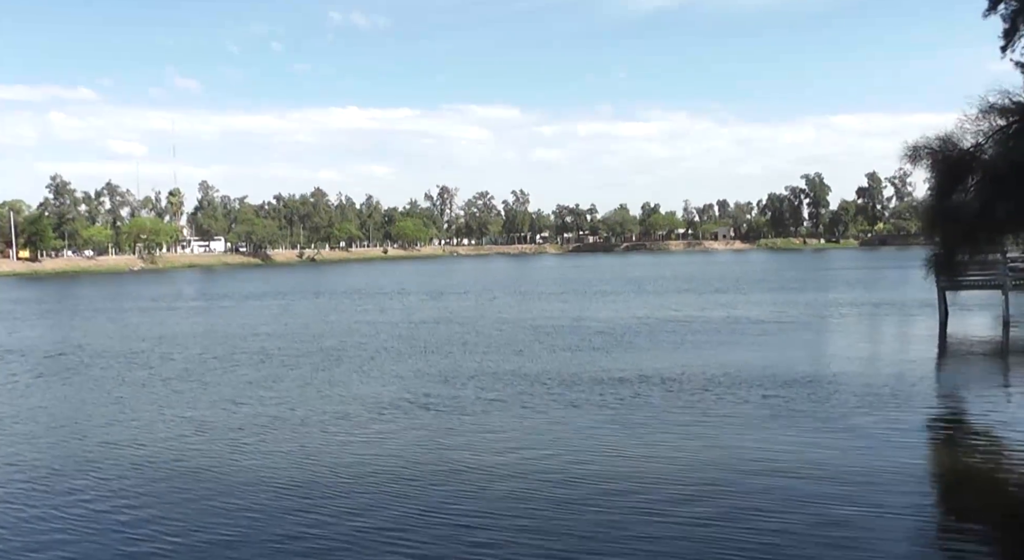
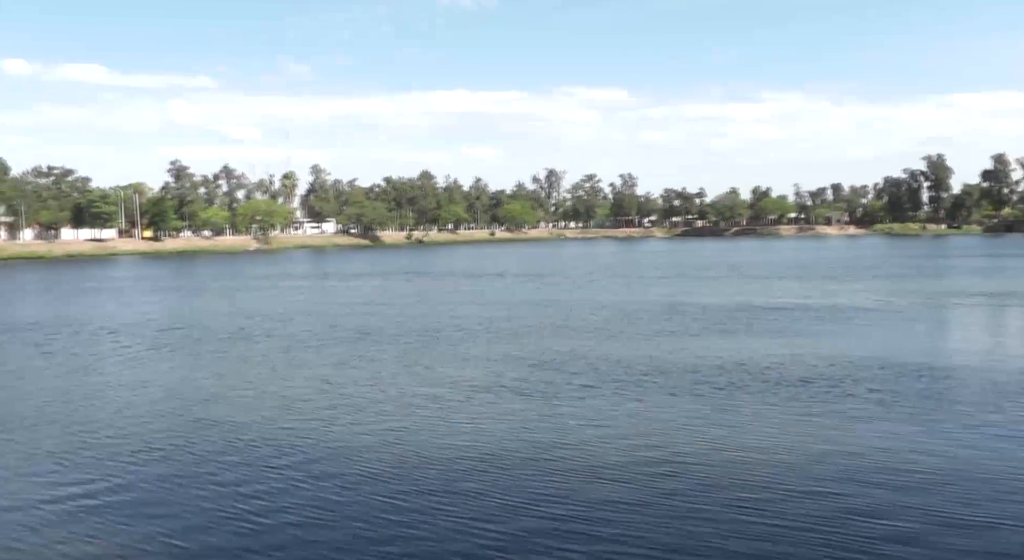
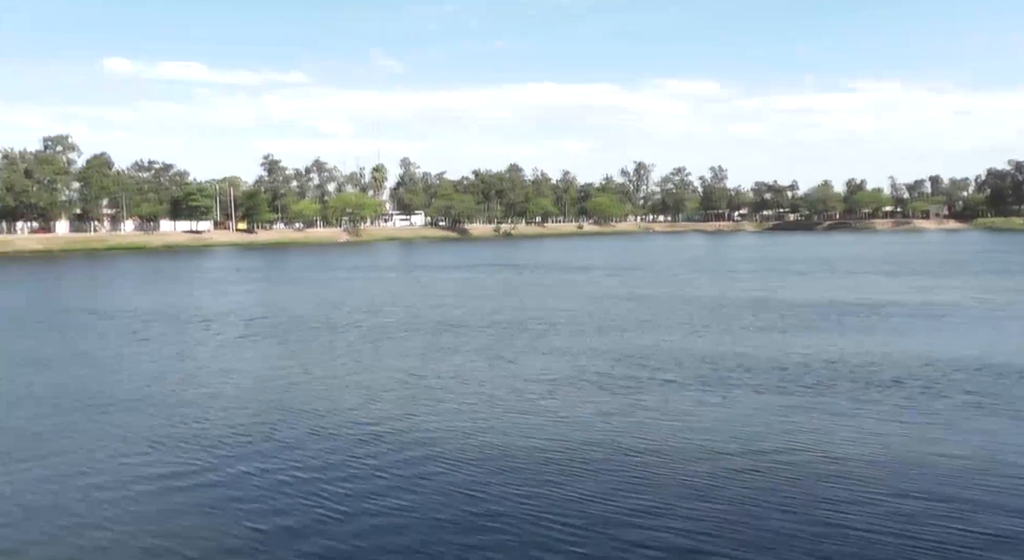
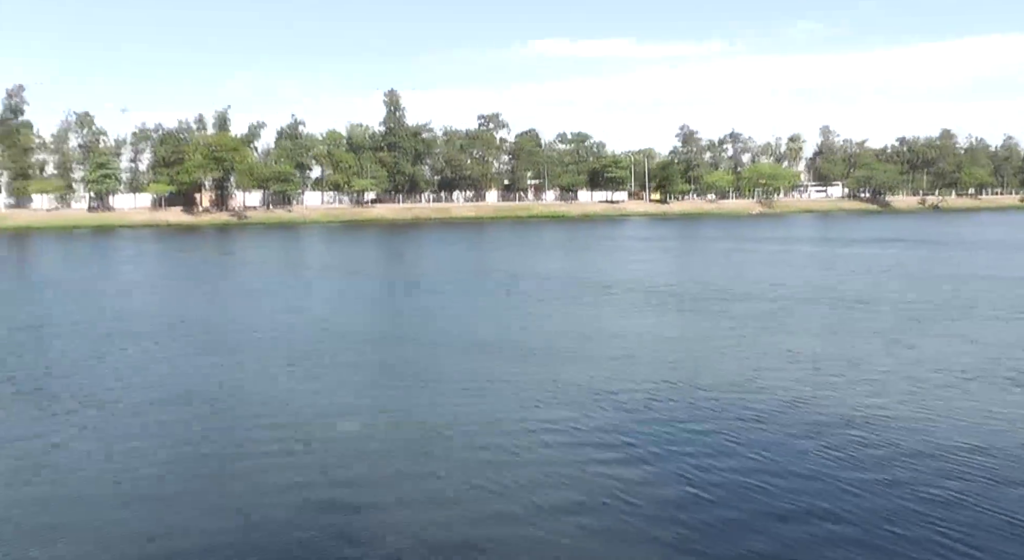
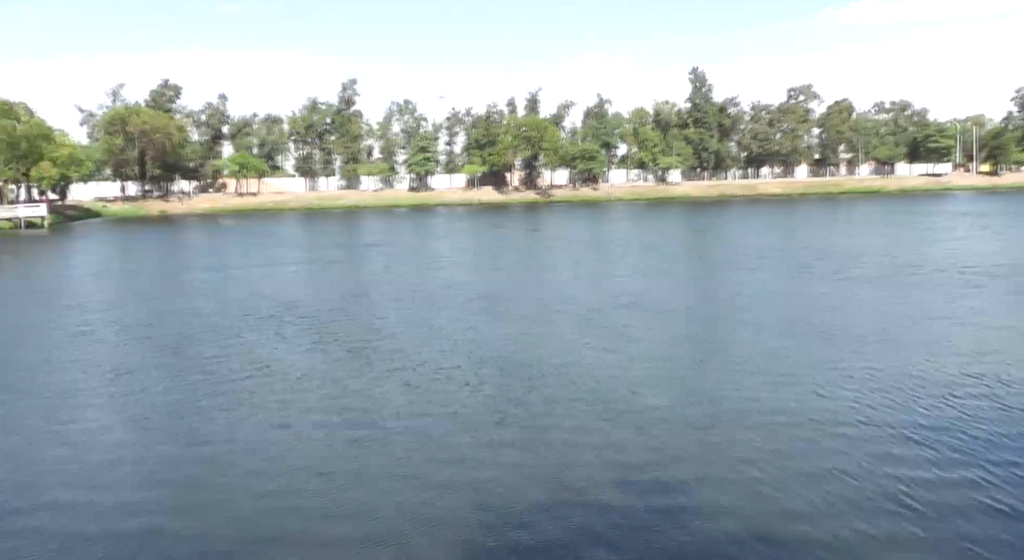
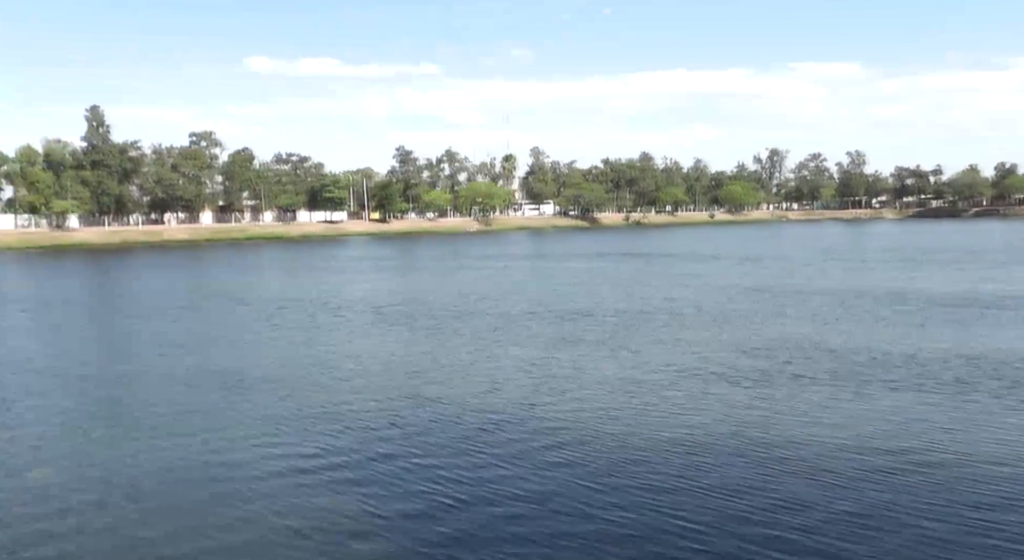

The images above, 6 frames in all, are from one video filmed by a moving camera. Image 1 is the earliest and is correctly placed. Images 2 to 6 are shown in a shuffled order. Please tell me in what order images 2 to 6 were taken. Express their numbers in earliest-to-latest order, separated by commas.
2, 3, 6, 4, 5
